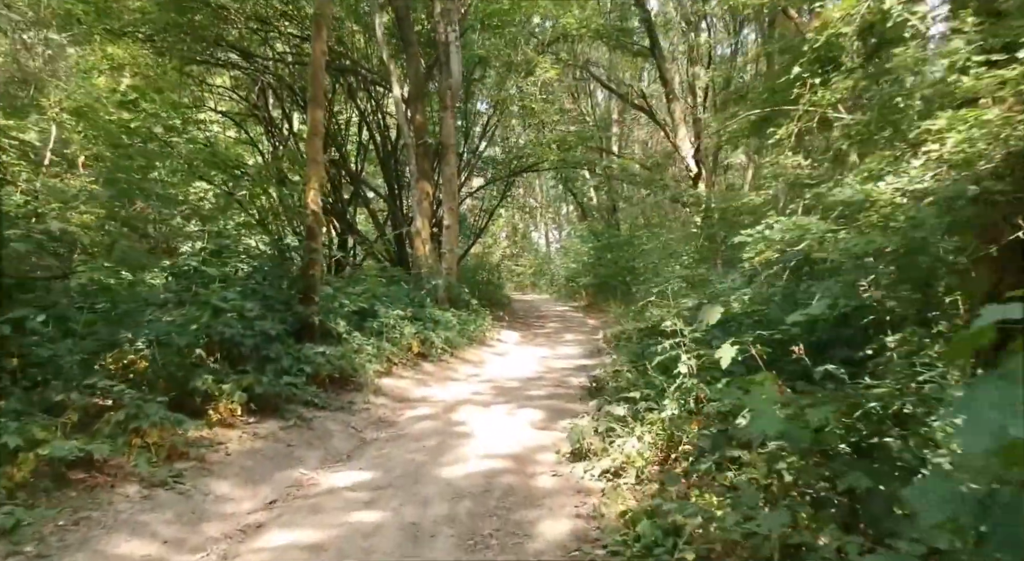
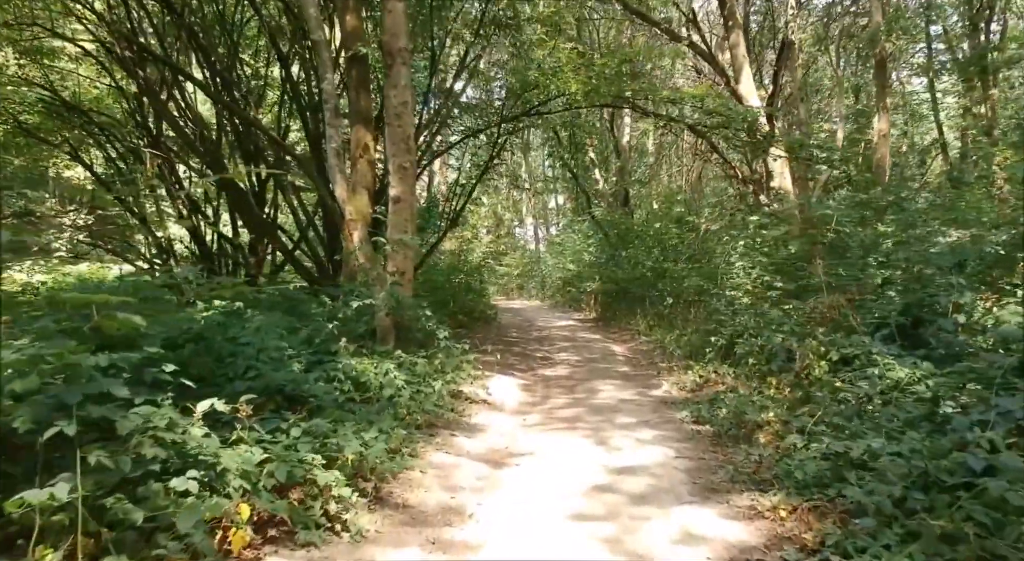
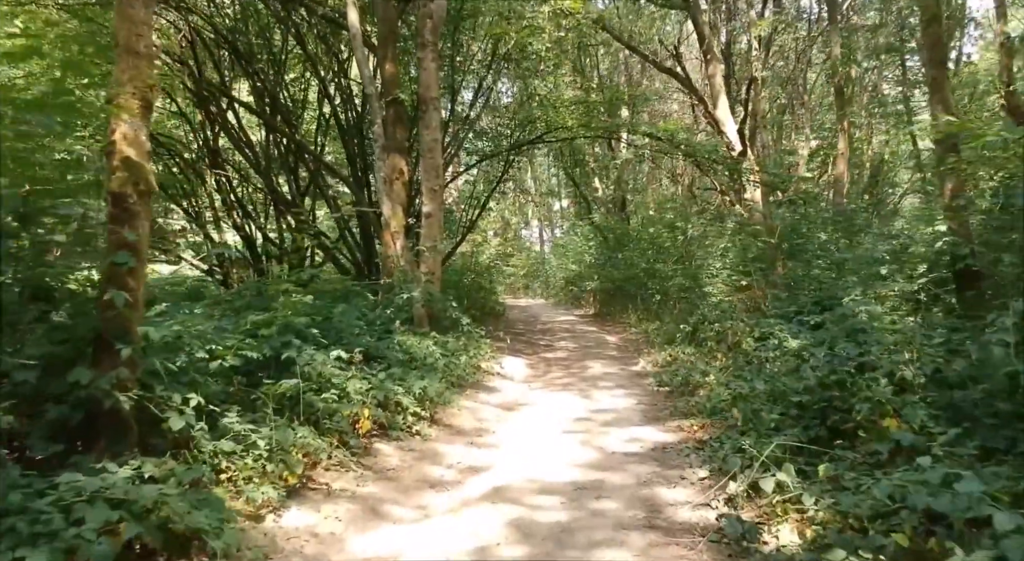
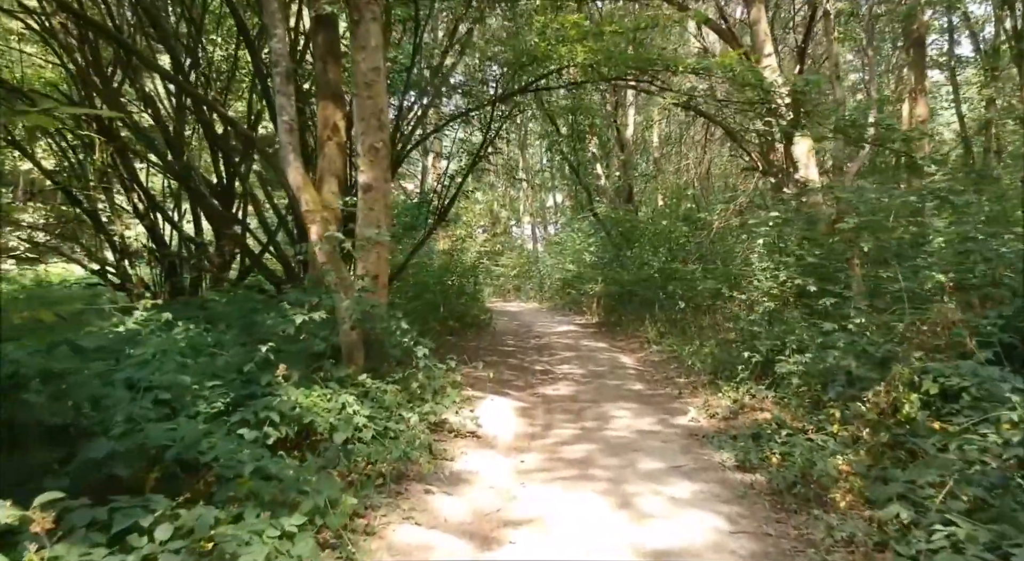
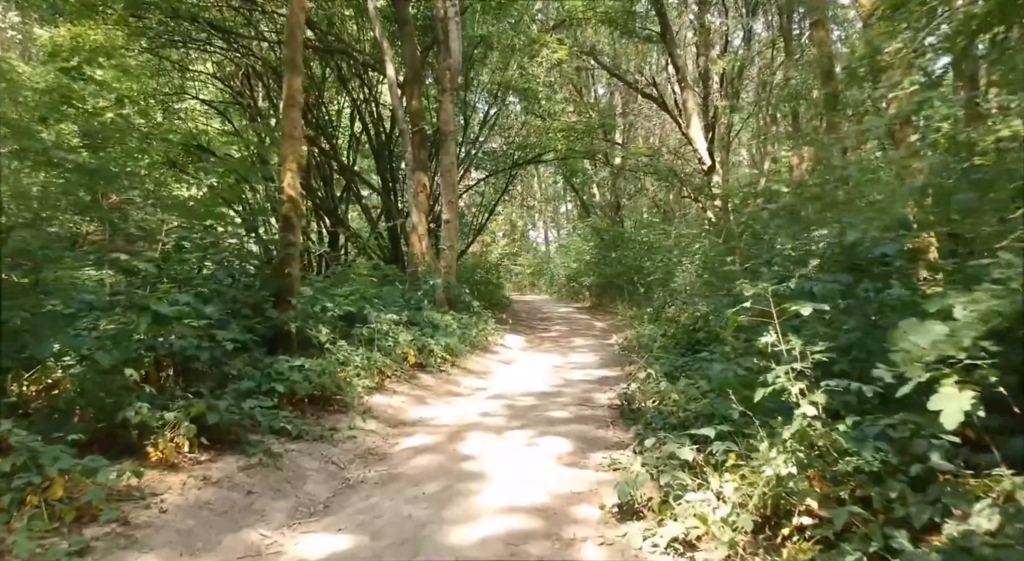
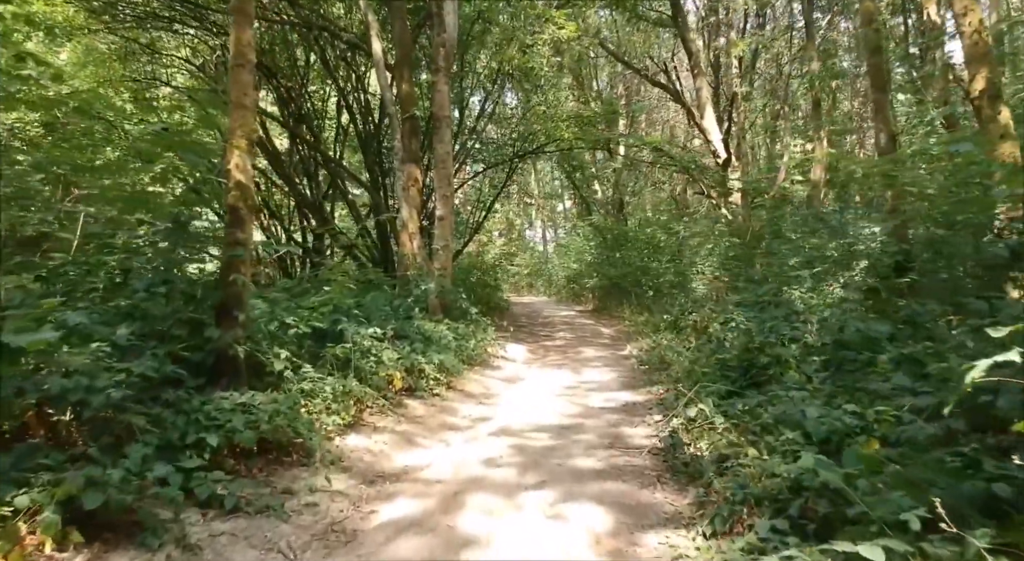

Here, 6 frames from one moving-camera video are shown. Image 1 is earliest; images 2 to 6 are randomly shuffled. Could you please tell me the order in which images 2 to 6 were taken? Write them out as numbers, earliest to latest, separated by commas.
5, 6, 3, 2, 4
